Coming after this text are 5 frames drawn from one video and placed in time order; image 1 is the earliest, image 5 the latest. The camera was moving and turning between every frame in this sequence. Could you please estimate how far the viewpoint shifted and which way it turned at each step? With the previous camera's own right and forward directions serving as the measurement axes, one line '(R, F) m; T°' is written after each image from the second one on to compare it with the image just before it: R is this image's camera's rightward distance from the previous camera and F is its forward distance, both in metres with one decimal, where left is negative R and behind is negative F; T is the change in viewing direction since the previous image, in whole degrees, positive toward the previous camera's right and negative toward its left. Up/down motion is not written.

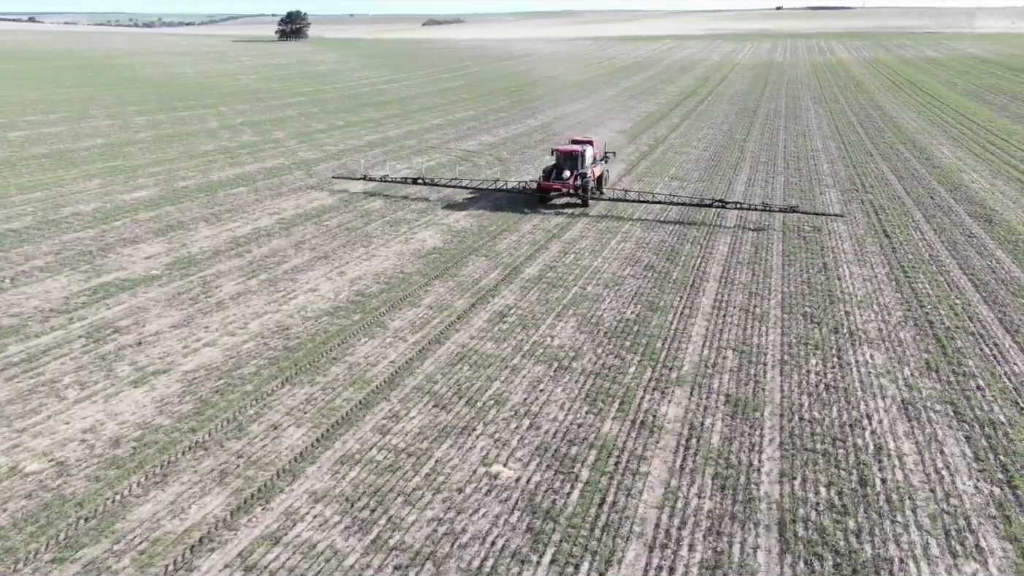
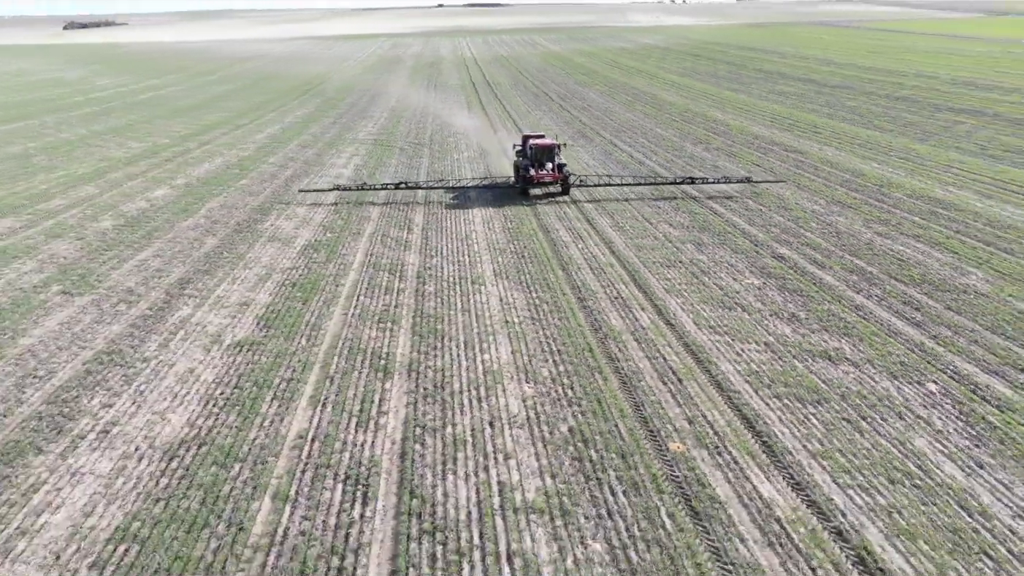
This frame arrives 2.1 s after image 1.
(-9.9, -3.6) m; +22°
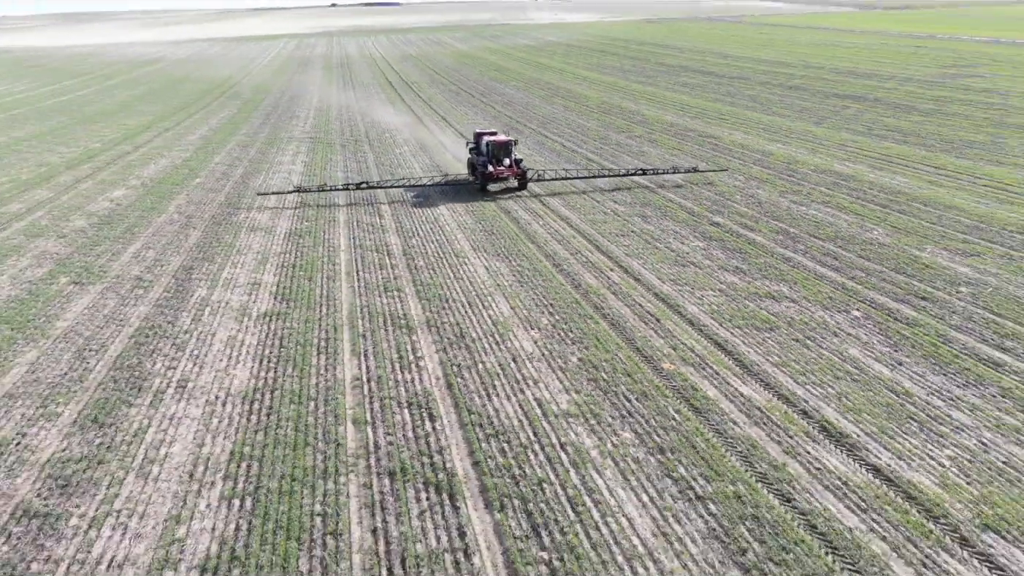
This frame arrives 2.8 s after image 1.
(-1.5, -1.7) m; +7°
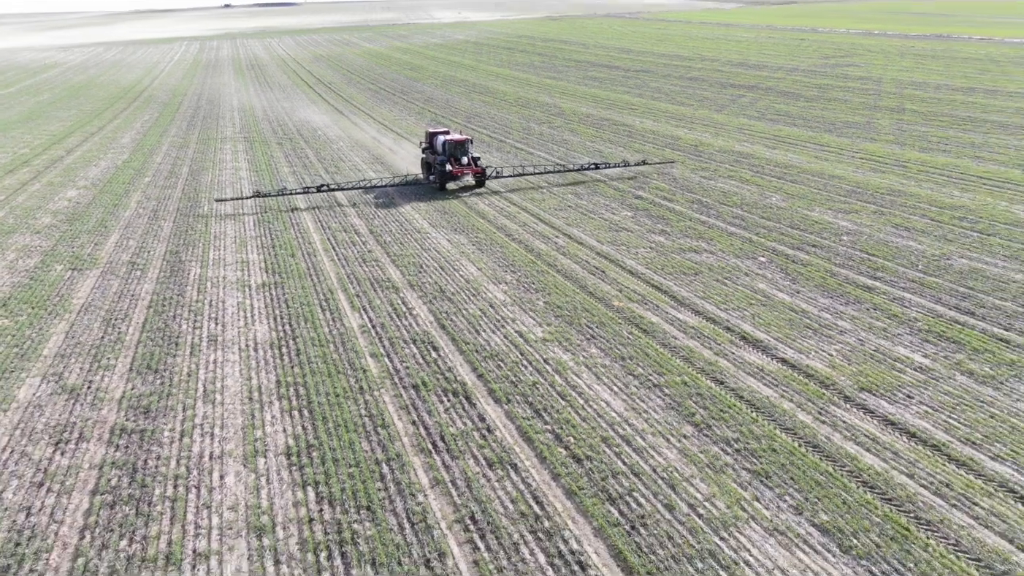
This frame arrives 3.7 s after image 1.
(-1.1, -2.2) m; +6°
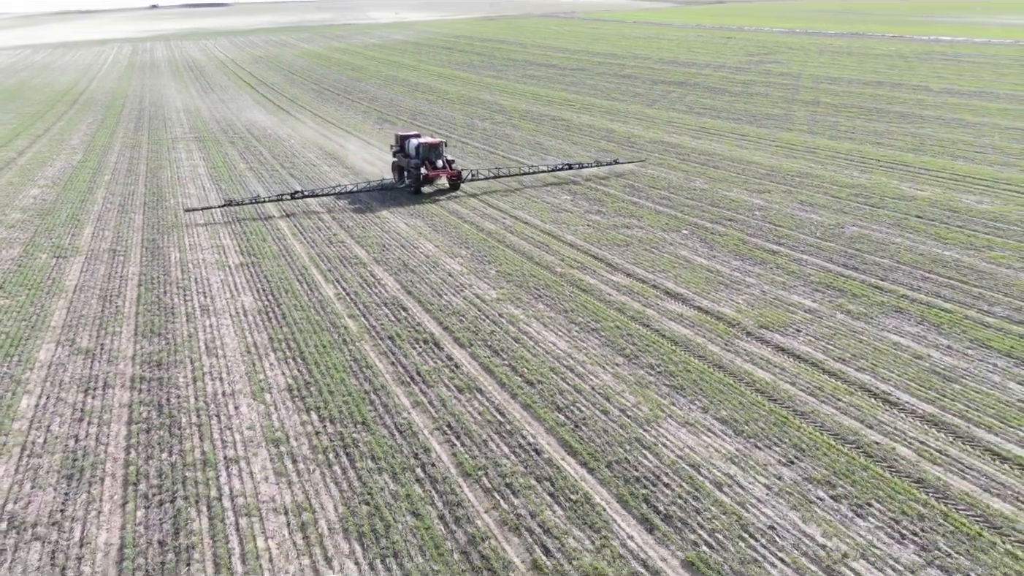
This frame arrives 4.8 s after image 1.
(-0.2, -1.9) m; +4°
